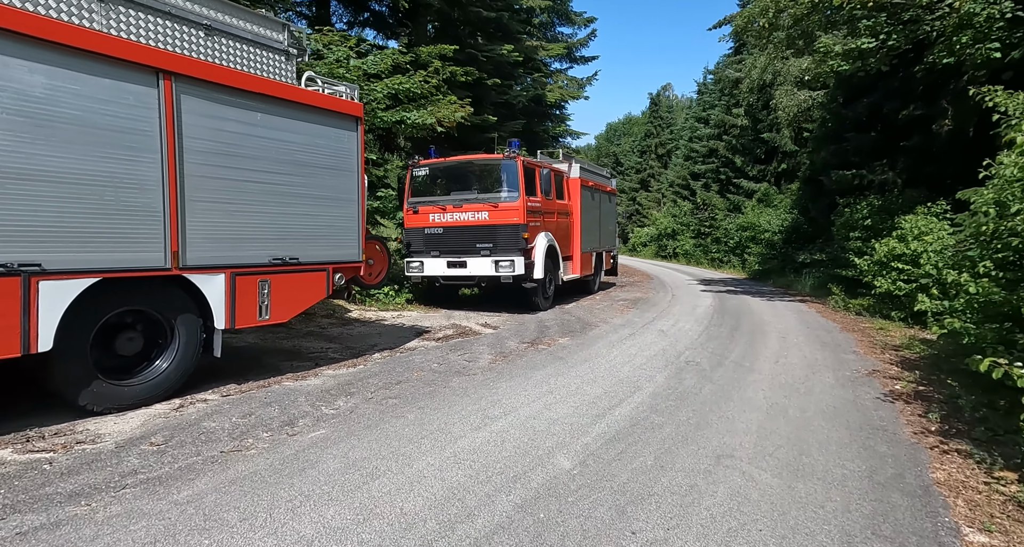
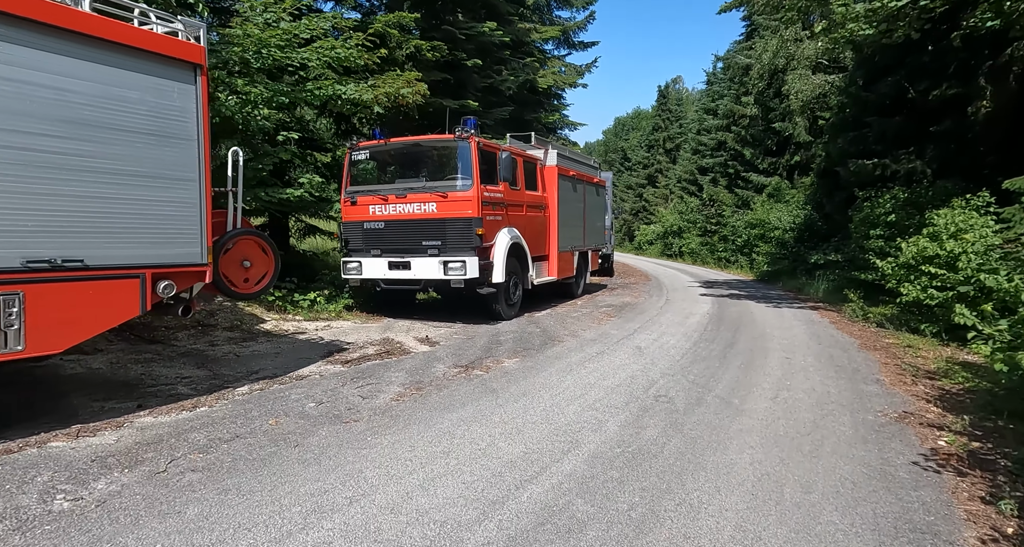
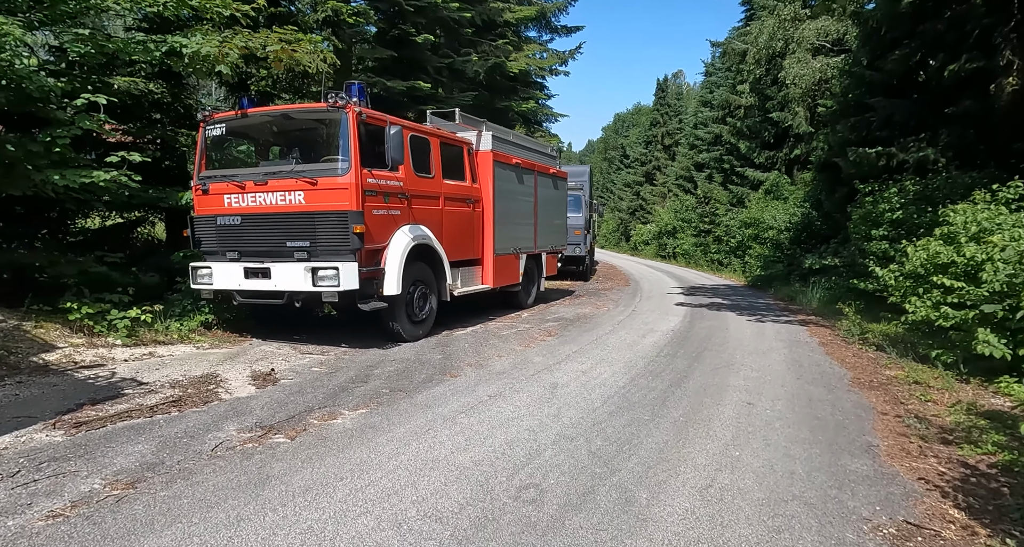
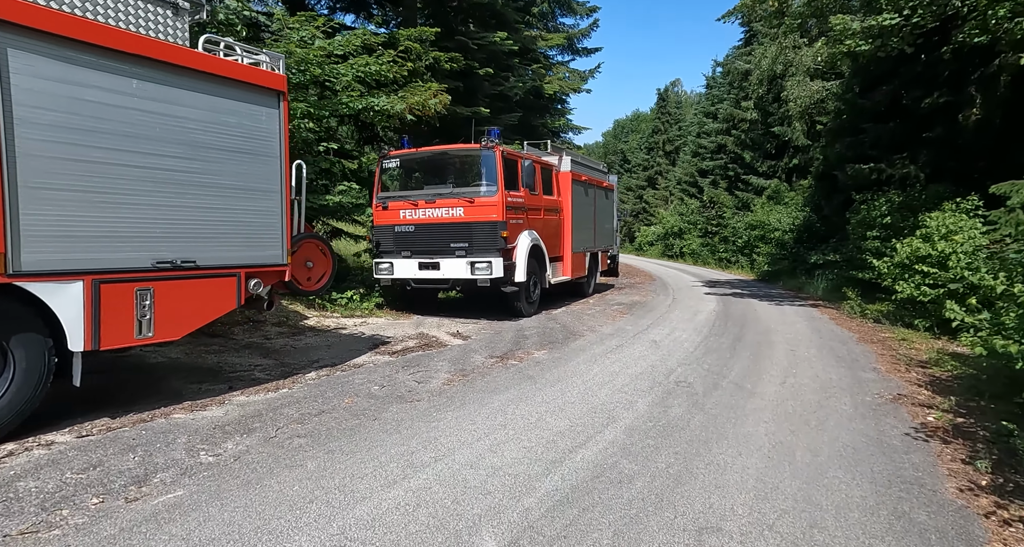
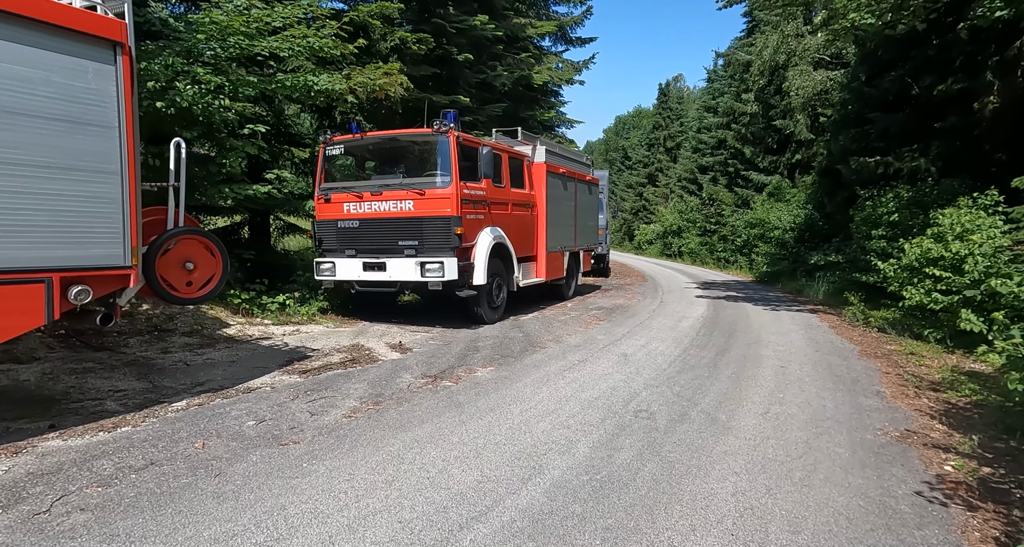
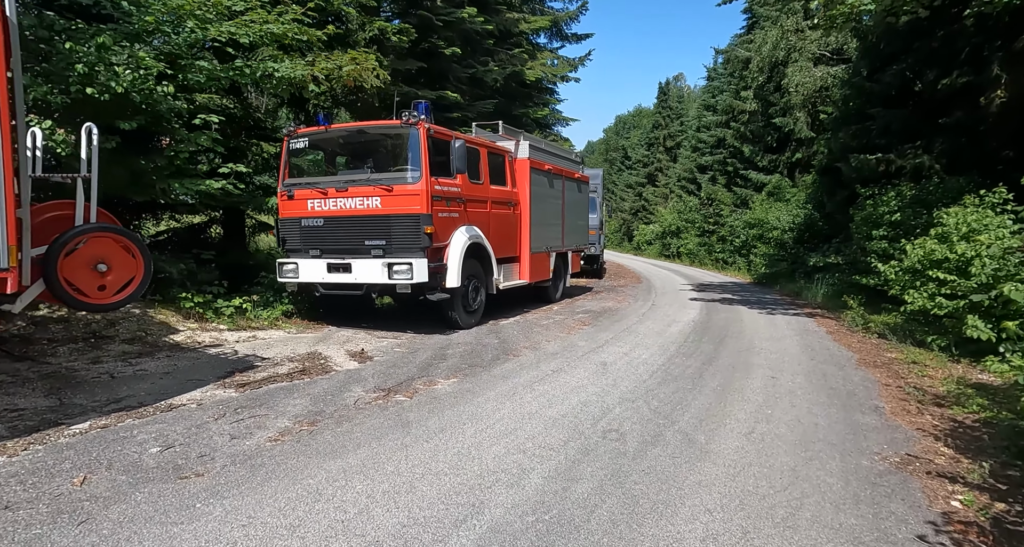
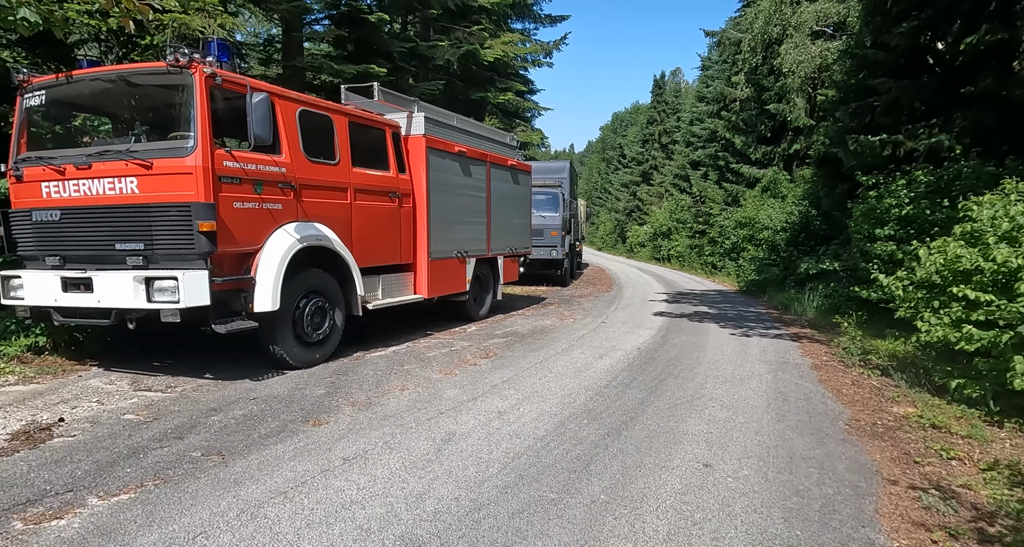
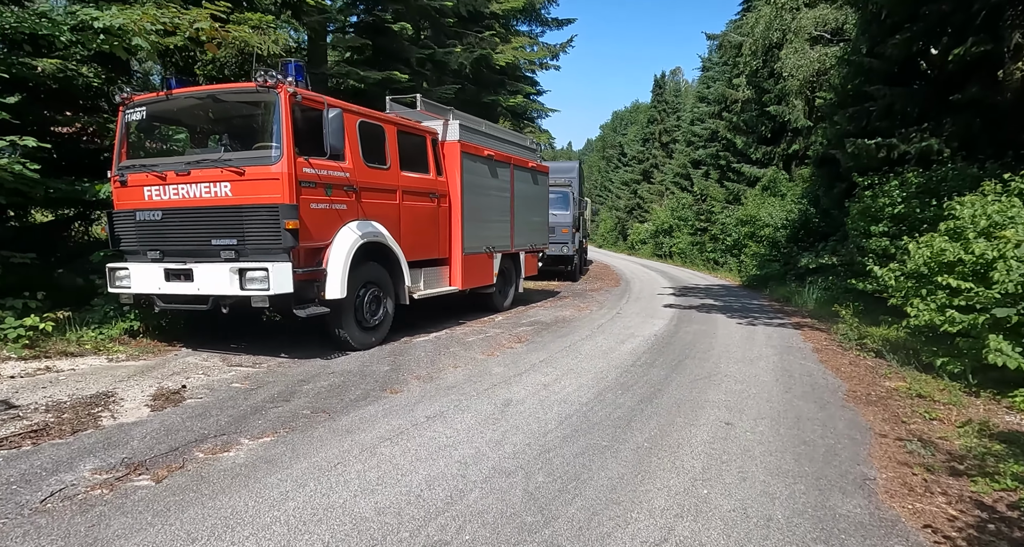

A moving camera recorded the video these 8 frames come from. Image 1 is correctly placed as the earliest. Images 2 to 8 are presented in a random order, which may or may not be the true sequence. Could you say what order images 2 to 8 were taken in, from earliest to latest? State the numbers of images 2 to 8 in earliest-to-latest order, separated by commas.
4, 2, 5, 6, 3, 8, 7
